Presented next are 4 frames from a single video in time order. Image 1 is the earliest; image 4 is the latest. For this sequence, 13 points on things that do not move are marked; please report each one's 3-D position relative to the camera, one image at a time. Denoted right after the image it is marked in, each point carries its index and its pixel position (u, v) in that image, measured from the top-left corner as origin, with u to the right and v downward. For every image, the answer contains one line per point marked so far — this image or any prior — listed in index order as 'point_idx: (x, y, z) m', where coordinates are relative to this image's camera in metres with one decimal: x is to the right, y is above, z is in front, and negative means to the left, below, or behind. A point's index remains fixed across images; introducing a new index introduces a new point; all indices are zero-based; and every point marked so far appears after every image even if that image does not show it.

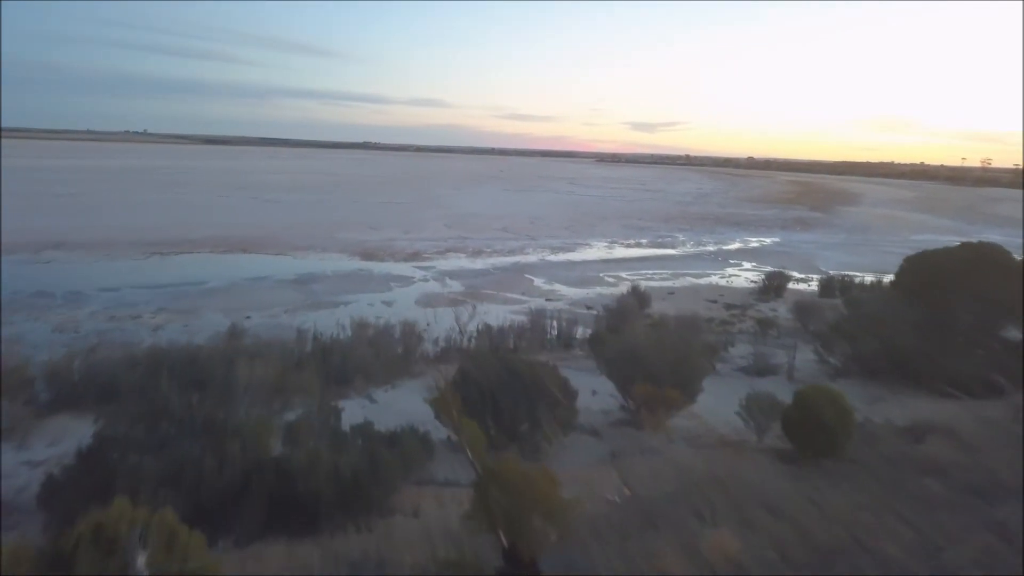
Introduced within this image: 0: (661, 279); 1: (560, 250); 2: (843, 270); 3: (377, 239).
0: (+2.0, +0.1, +11.3) m
1: (+0.8, +0.7, +14.2) m
2: (+5.1, +0.3, +12.8) m
3: (-2.4, +0.9, +14.7) m
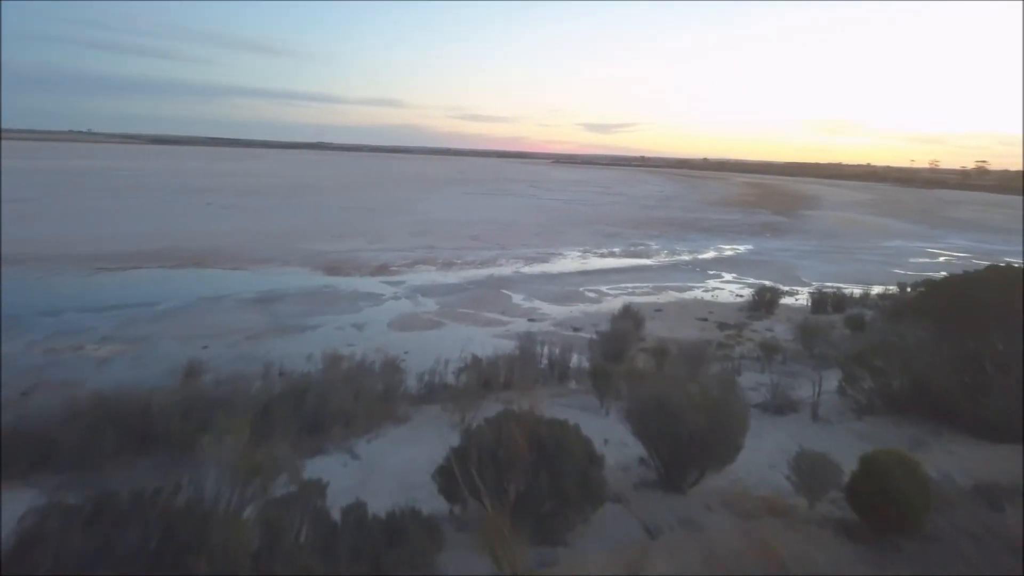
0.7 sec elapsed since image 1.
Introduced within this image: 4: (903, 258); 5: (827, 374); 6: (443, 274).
0: (+1.7, 0.0, +10.8) m
1: (+0.4, +0.5, +13.6) m
2: (+4.7, +0.1, +12.5) m
3: (-2.9, +0.6, +14.0) m
4: (+7.5, +0.6, +15.8) m
5: (+2.5, -0.7, +6.4) m
6: (-1.0, +0.2, +11.9) m
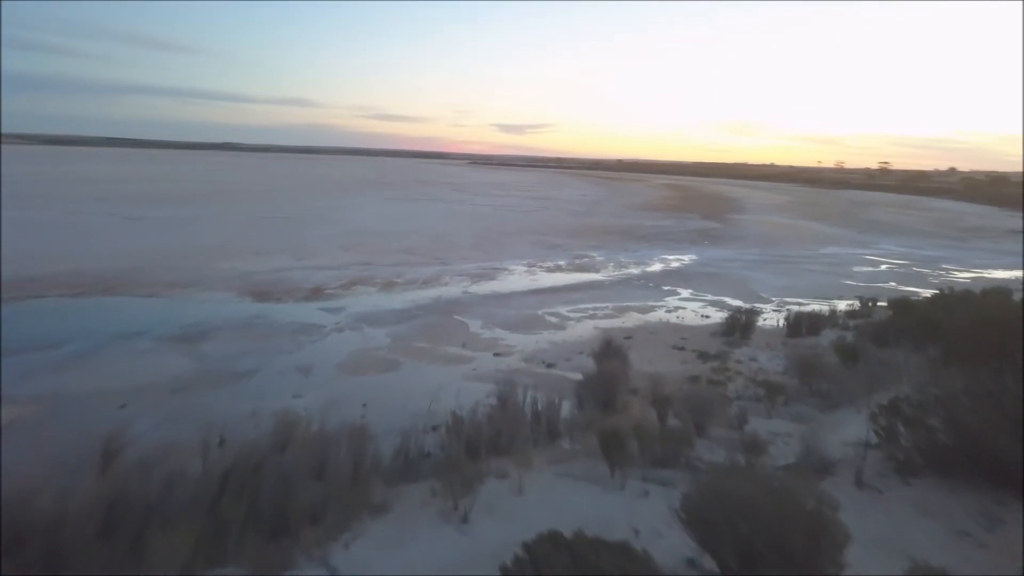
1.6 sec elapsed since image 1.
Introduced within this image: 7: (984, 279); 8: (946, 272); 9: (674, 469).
0: (+1.2, -0.3, +10.1) m
1: (-0.5, +0.2, +12.8) m
2: (+4.0, -0.1, +12.0) m
3: (-3.8, +0.3, +12.8) m
4: (+6.4, +0.4, +15.7) m
5: (+2.3, -0.9, +5.8) m
6: (-1.7, -0.1, +10.9) m
7: (+8.2, +0.1, +14.3) m
8: (+8.2, +0.3, +15.6) m
9: (+0.9, -1.1, +4.8) m
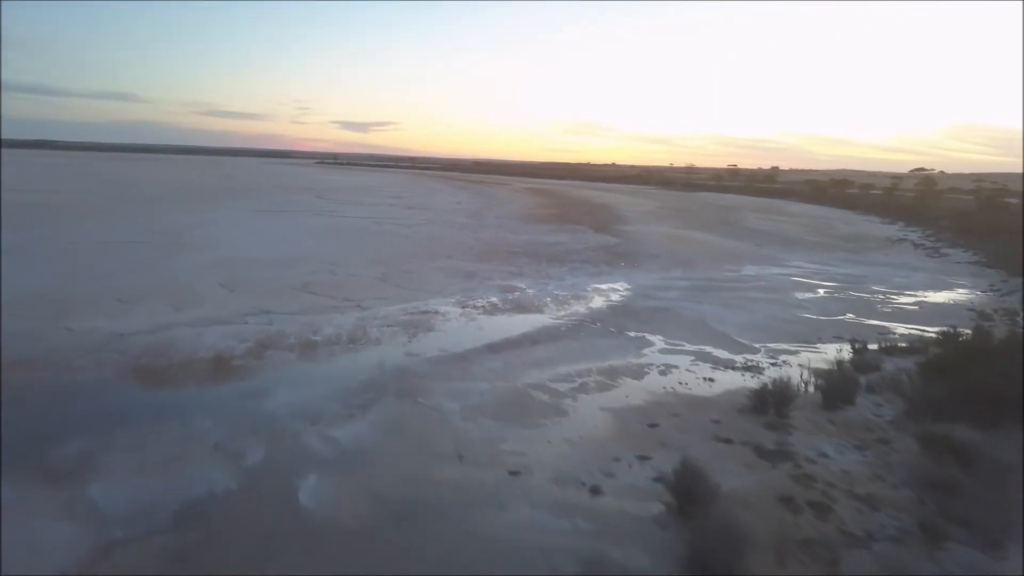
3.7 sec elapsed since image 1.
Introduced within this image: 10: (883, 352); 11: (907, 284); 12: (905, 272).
0: (+0.8, -1.0, +8.3) m
1: (-1.3, -0.5, +10.7) m
2: (+3.2, -0.7, +10.8) m
3: (-4.5, -0.5, +10.0) m
4: (+5.0, -0.1, +14.8) m
5: (+2.8, -1.5, +4.3) m
6: (-2.1, -0.8, +8.6) m
7: (+7.0, -0.3, +13.8) m
8: (+6.8, -0.1, +15.1) m
9: (+1.6, -1.7, +3.1) m
10: (+4.5, -0.8, +9.9) m
11: (+8.2, +0.1, +17.0) m
12: (+8.6, +0.3, +17.9) m
